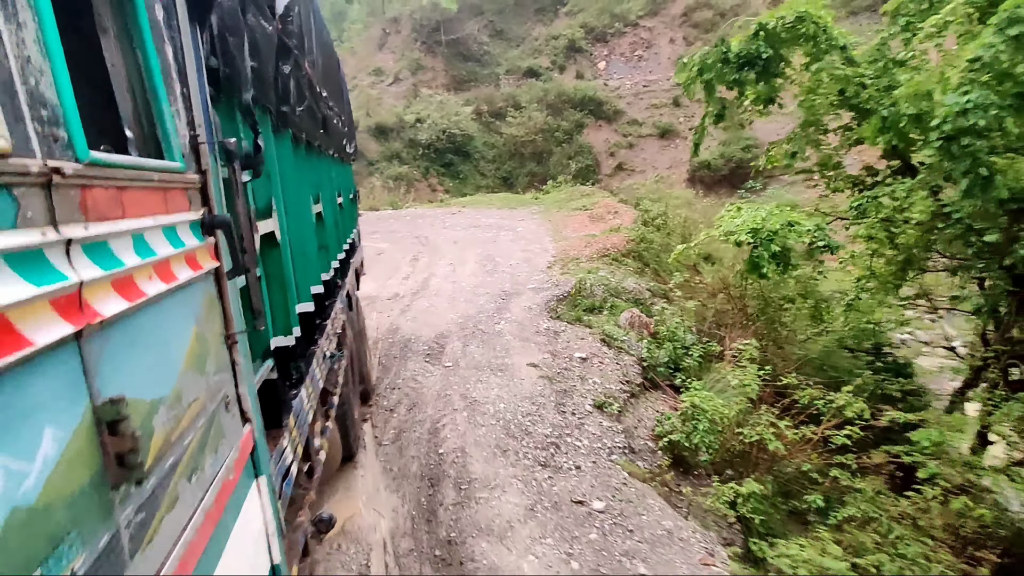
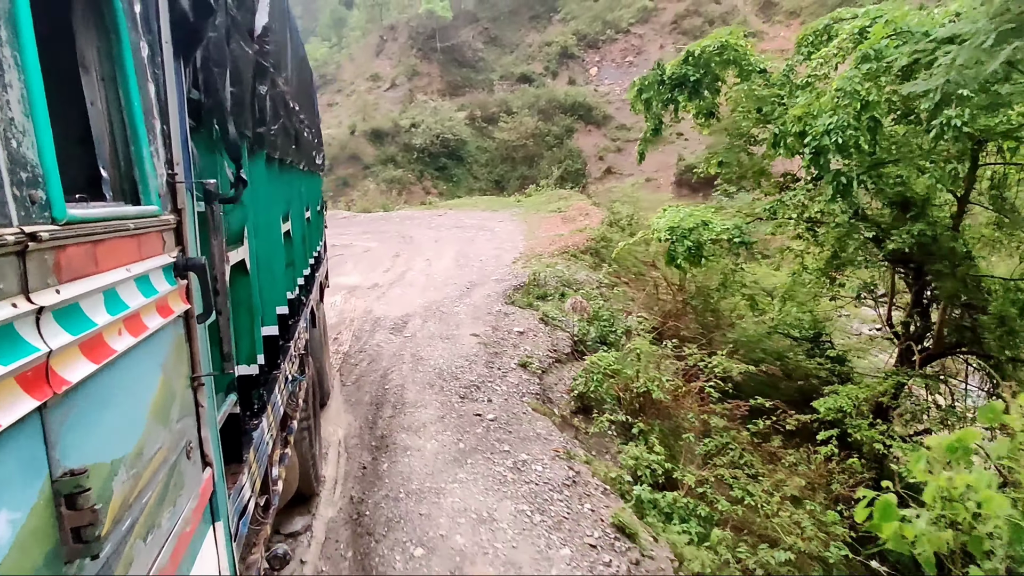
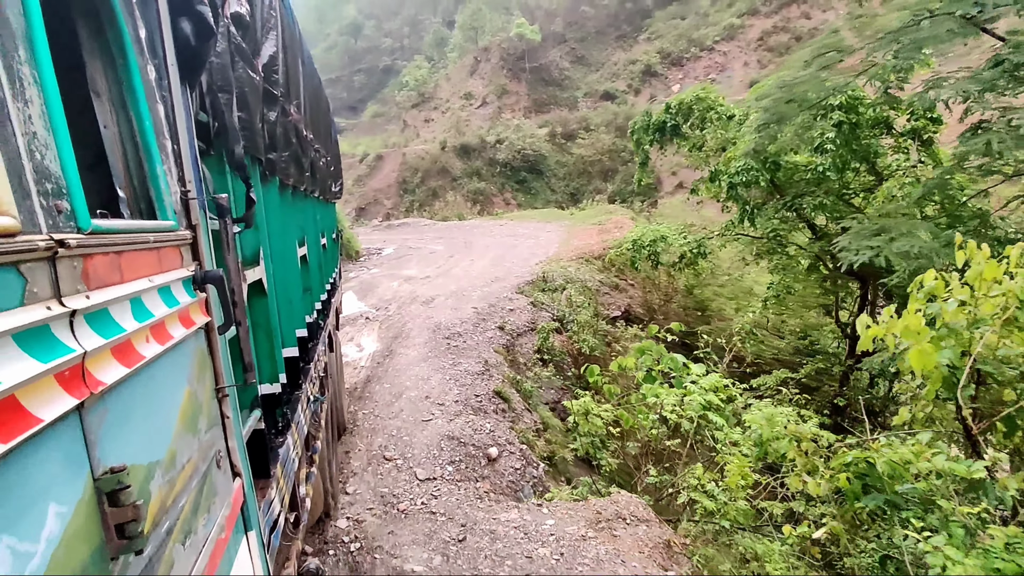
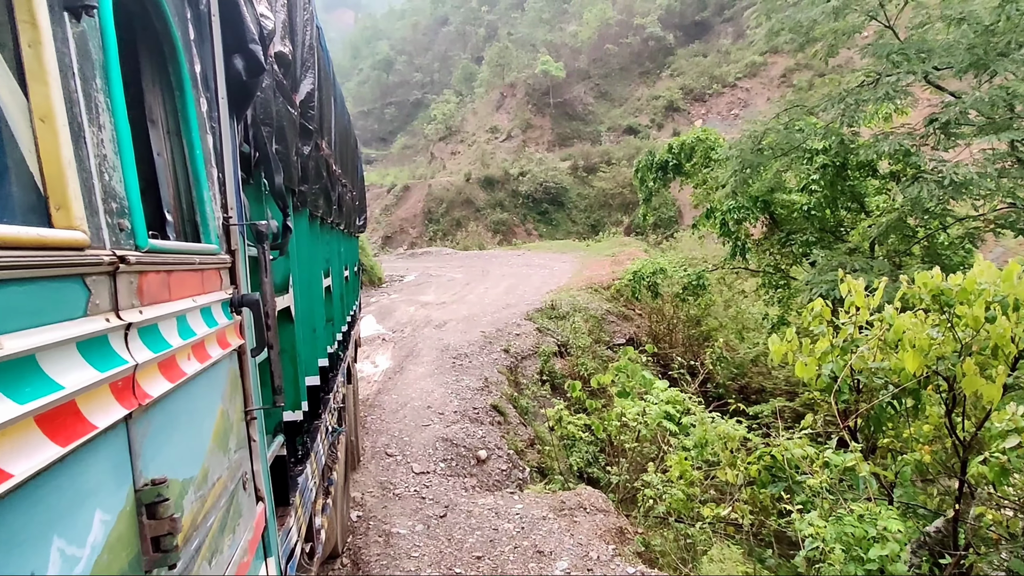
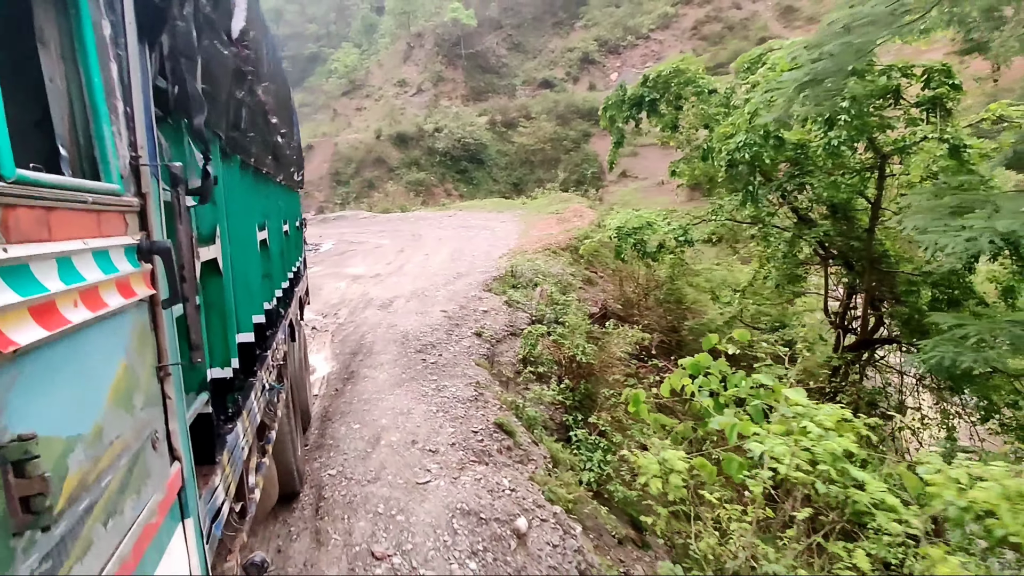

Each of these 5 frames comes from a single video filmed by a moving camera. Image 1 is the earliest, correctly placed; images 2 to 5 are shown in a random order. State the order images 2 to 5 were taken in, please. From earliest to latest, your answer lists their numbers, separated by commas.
2, 5, 3, 4
